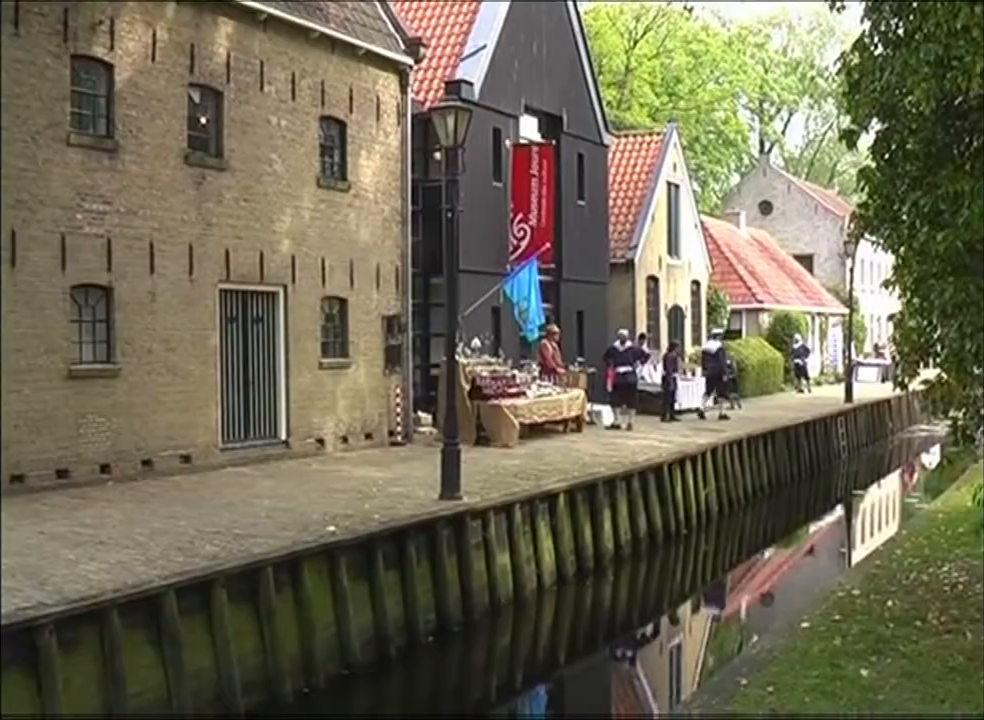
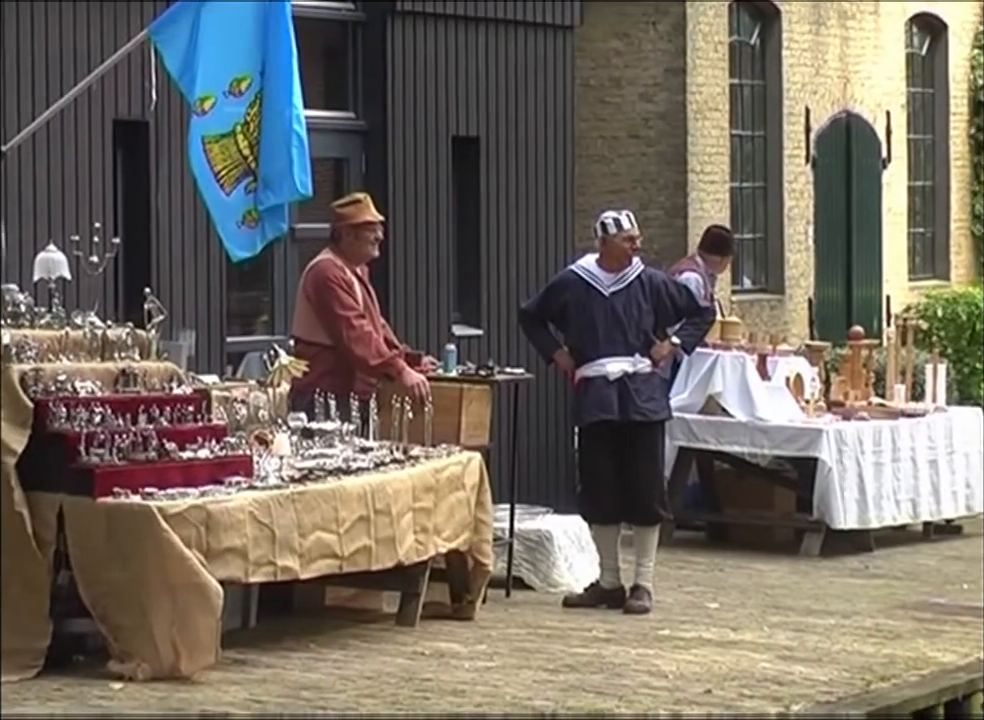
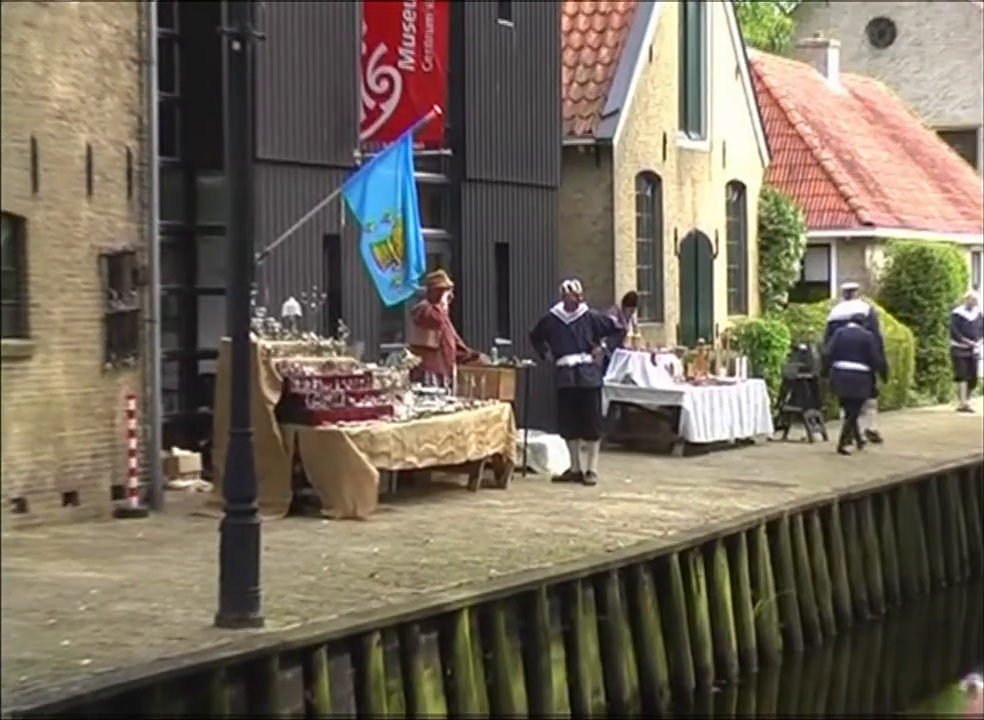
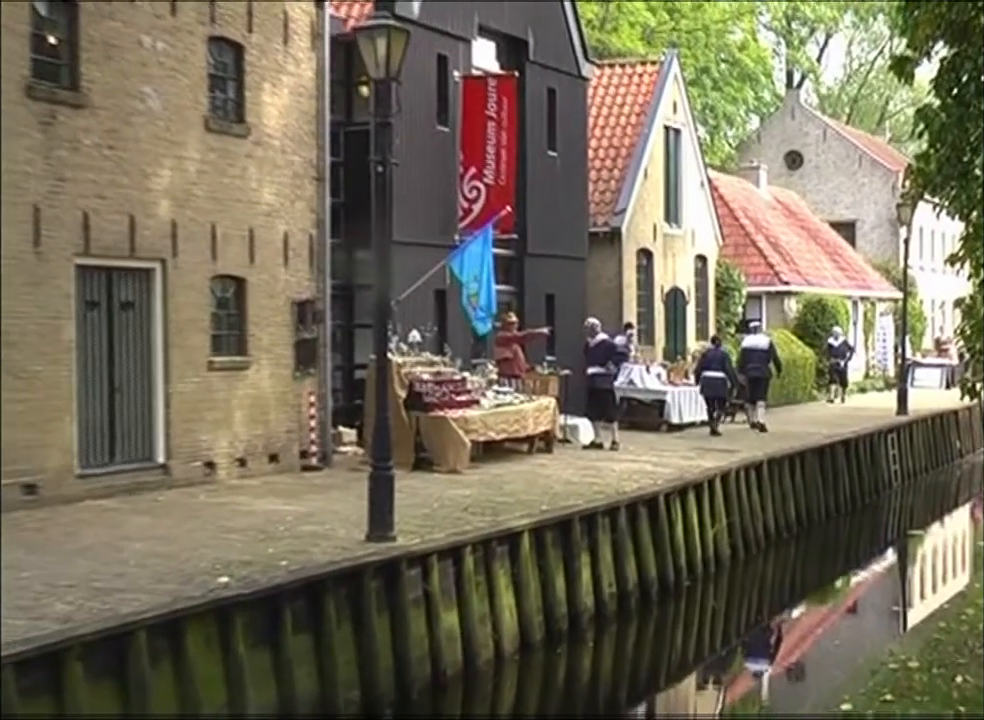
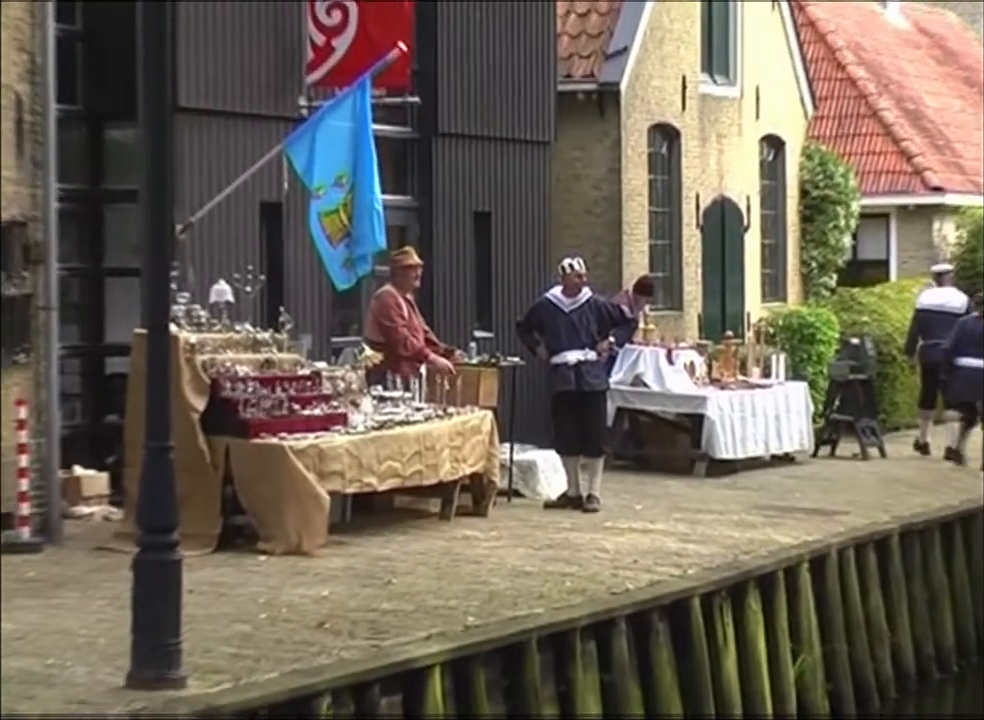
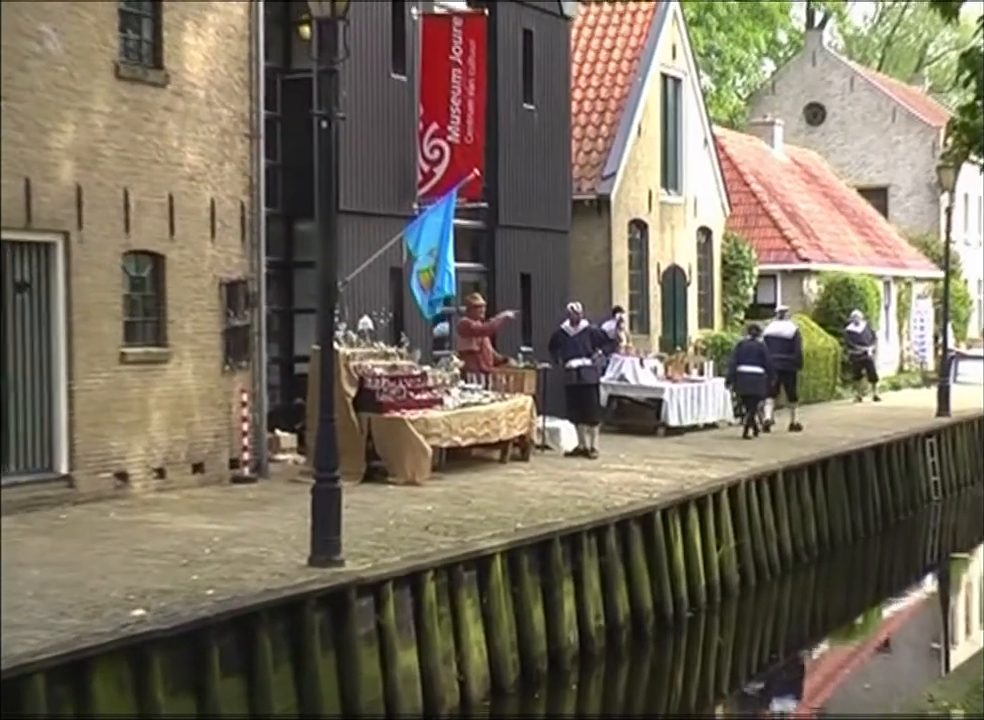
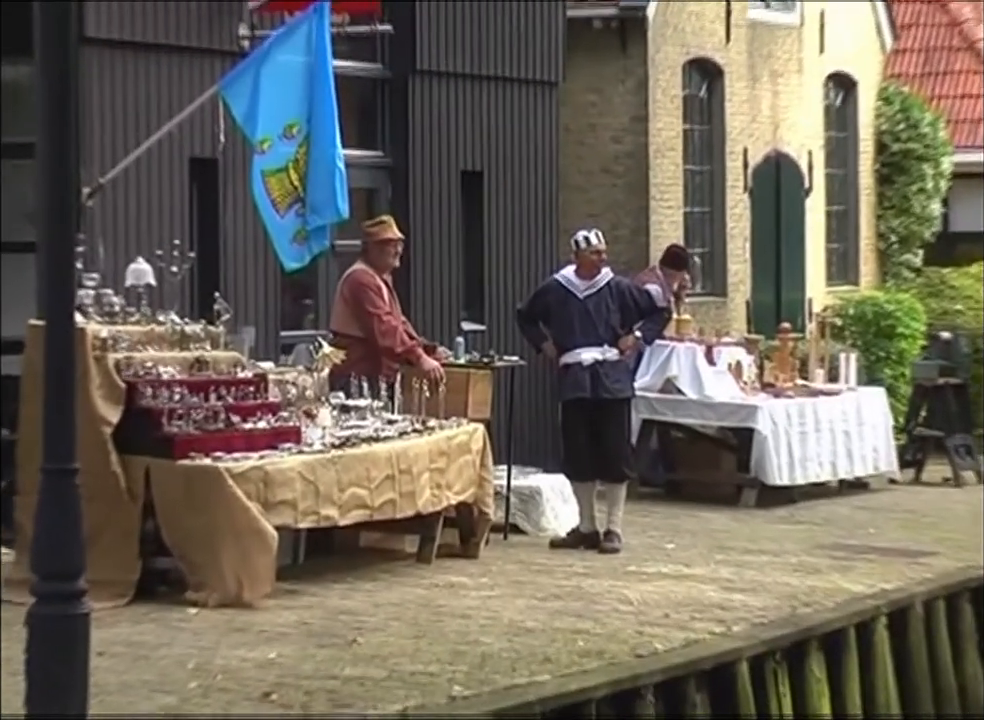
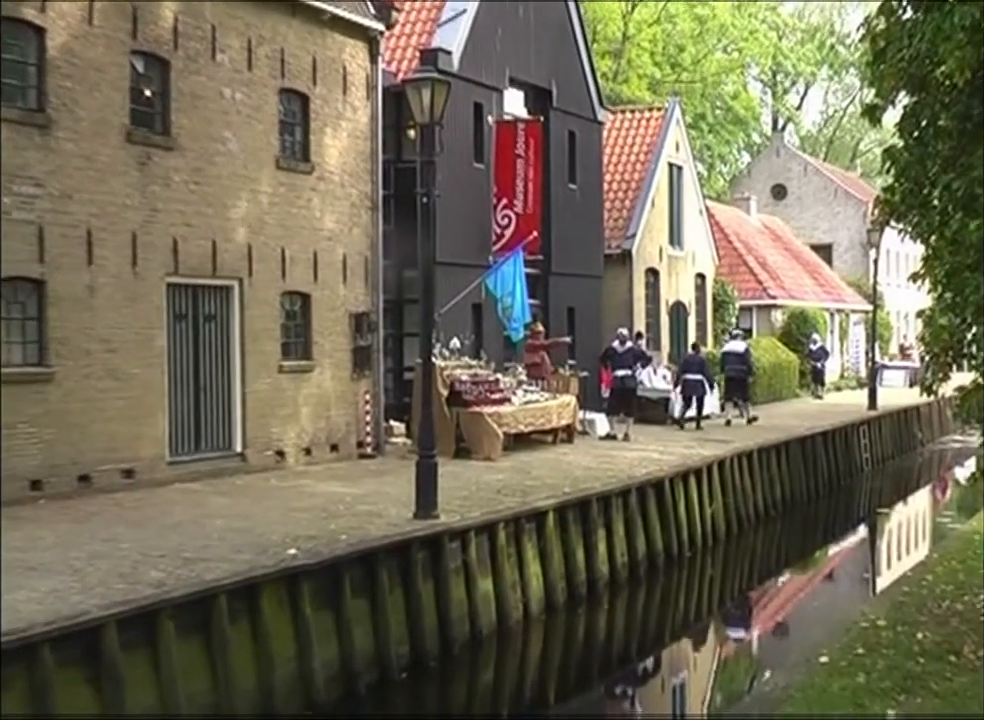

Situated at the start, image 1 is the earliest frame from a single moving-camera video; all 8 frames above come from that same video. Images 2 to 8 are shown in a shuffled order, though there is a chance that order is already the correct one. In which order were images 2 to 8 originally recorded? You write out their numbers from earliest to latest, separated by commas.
8, 4, 6, 3, 5, 7, 2
